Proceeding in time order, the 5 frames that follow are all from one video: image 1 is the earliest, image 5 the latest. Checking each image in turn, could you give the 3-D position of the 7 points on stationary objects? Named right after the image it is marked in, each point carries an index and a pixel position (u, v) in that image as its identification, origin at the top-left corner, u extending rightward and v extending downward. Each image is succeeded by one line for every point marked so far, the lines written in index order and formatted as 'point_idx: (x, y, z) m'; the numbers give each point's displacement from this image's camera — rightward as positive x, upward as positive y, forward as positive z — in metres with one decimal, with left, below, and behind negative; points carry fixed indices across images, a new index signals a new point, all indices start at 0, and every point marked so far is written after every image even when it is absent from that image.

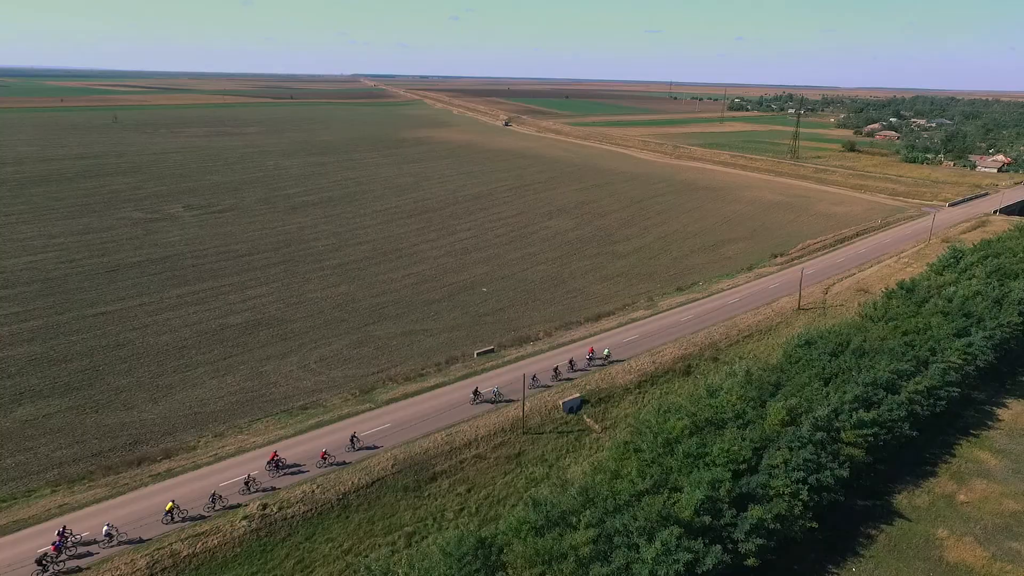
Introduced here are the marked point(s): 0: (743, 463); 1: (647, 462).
0: (+7.2, -5.5, +19.2) m
1: (+4.3, -5.6, +19.5) m
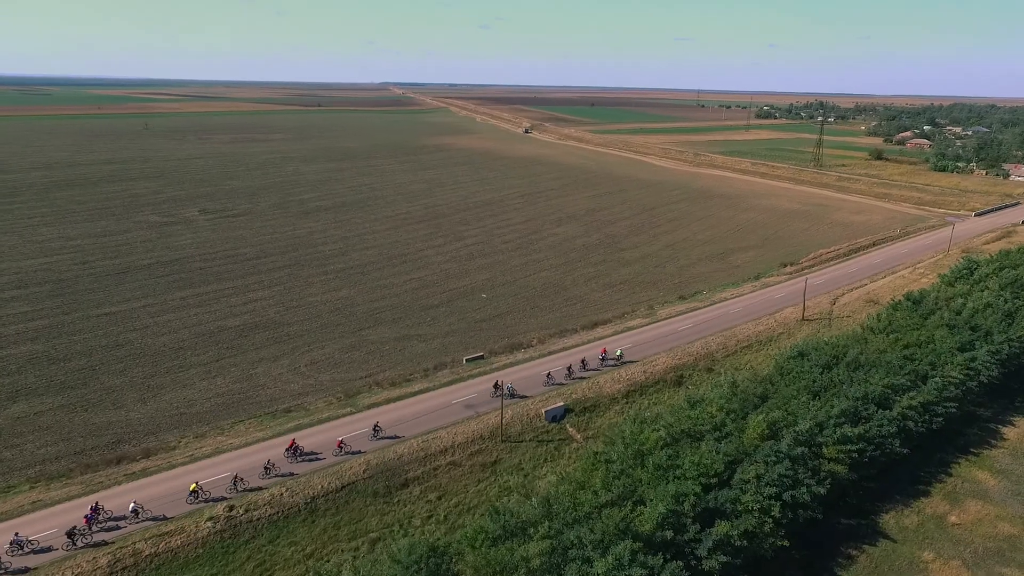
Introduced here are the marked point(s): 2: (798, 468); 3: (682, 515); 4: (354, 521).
0: (+6.1, -5.8, +18.6) m
1: (+3.2, -5.8, +19.0) m
2: (+9.2, -5.8, +19.5) m
3: (+4.8, -6.4, +17.1) m
4: (-5.2, -7.7, +20.0) m
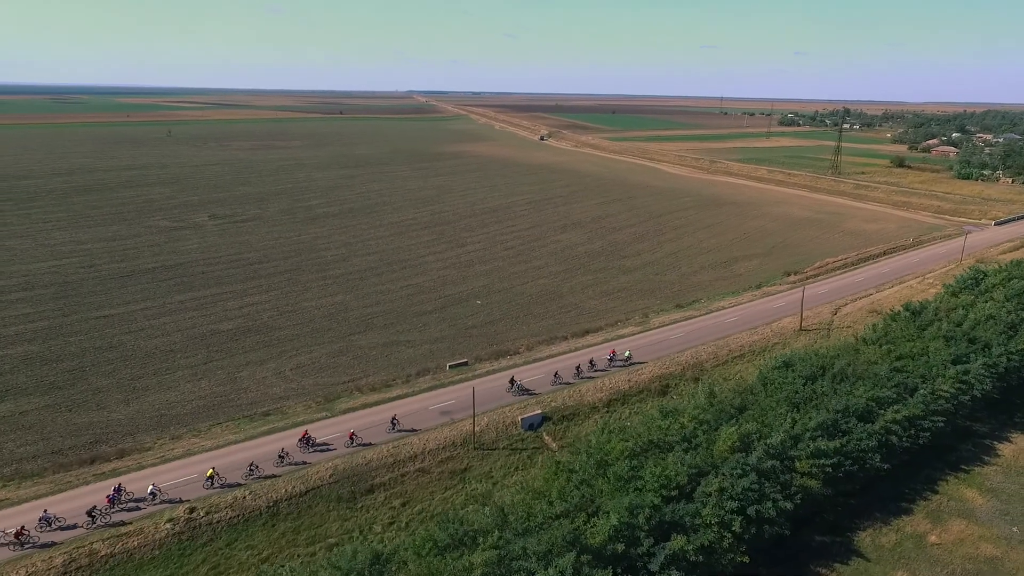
0: (+4.8, -6.0, +18.1) m
1: (+1.9, -6.0, +18.7) m
2: (+7.9, -6.0, +18.9) m
3: (+3.4, -6.6, +16.7) m
4: (-6.5, -7.8, +19.9) m
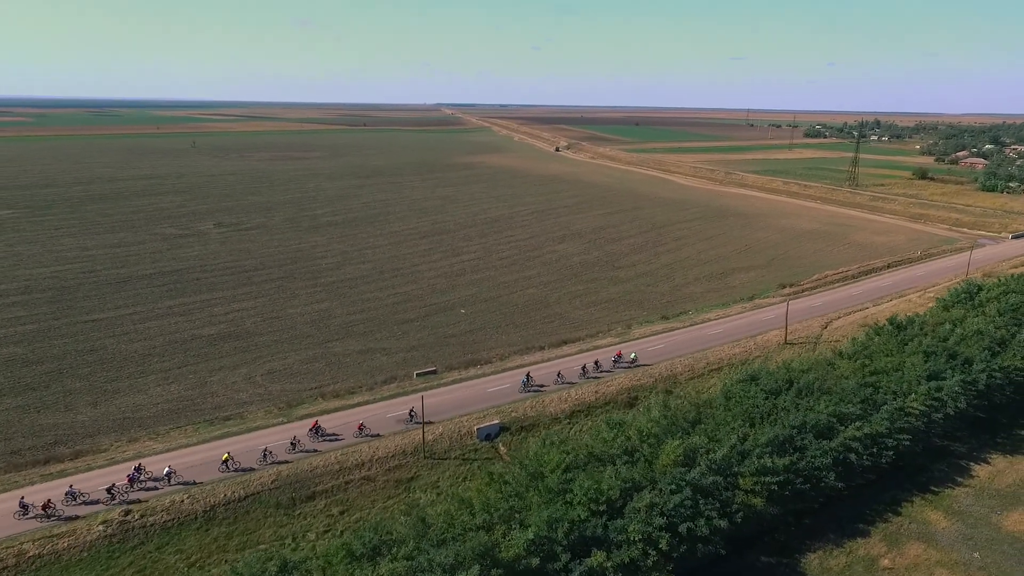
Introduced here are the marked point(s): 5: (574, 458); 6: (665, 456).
0: (+2.6, -6.2, +17.6) m
1: (-0.2, -6.2, +18.3) m
2: (+5.7, -6.3, +18.3) m
3: (+1.1, -6.8, +16.2) m
4: (-8.6, -8.0, +19.9) m
5: (+2.0, -5.5, +19.8) m
6: (+4.9, -5.4, +19.8) m
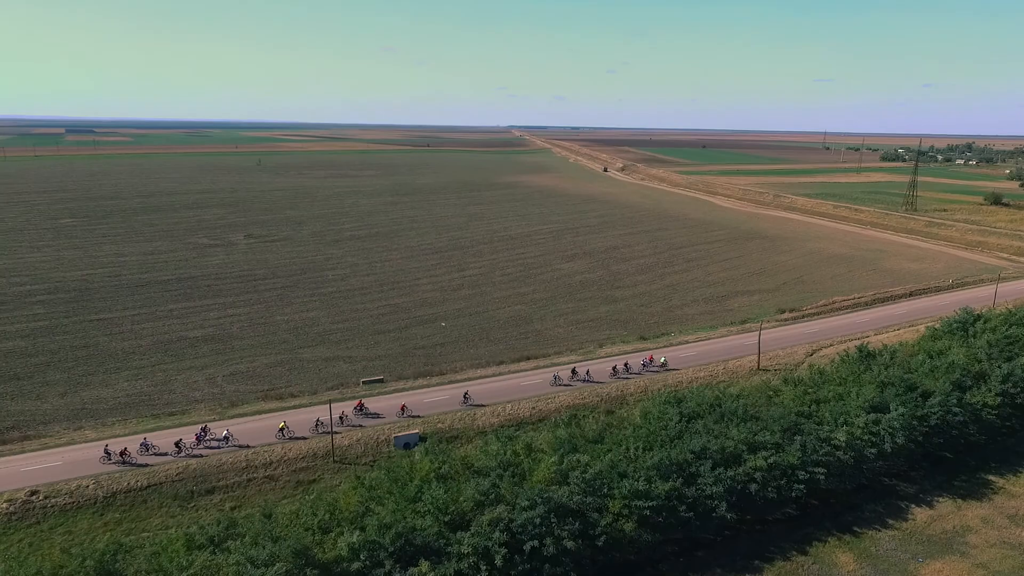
0: (-1.7, -6.4, +17.3) m
1: (-4.5, -6.4, +18.3) m
2: (+1.4, -6.7, +17.7) m
3: (-3.4, -6.9, +16.1) m
4: (-12.7, -7.9, +20.8) m
5: (-2.1, -5.8, +19.6) m
6: (+0.8, -5.8, +19.3) m
